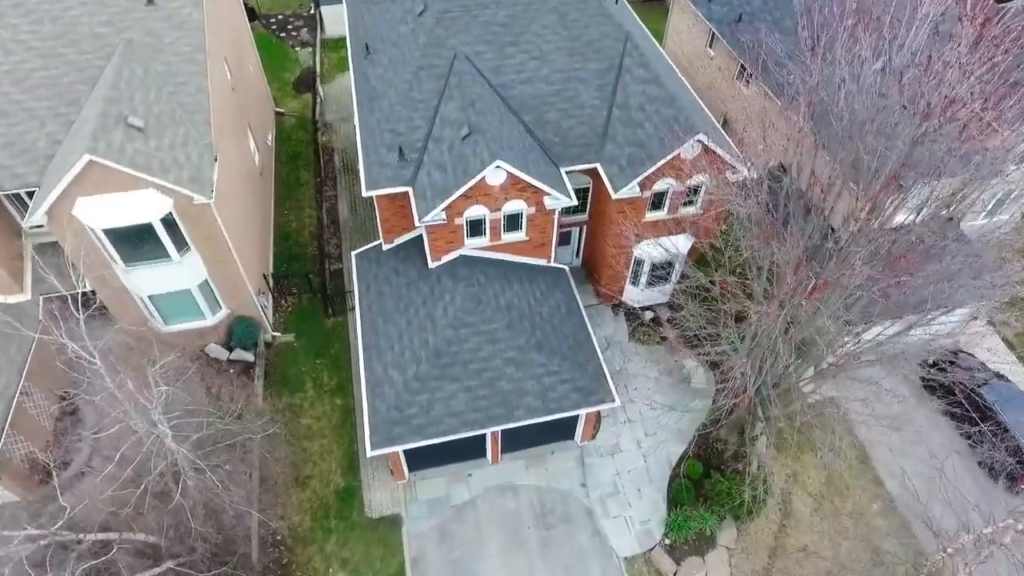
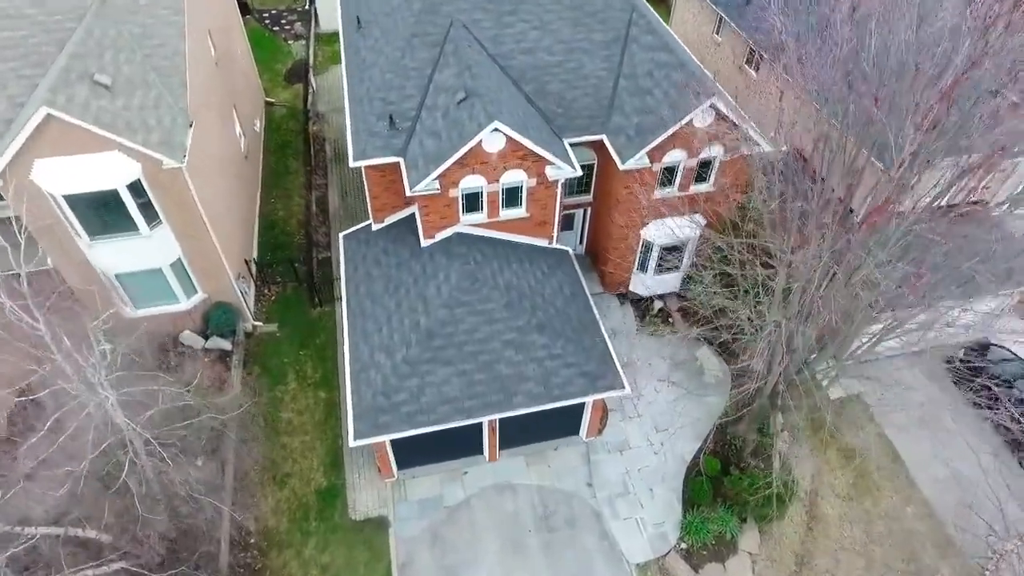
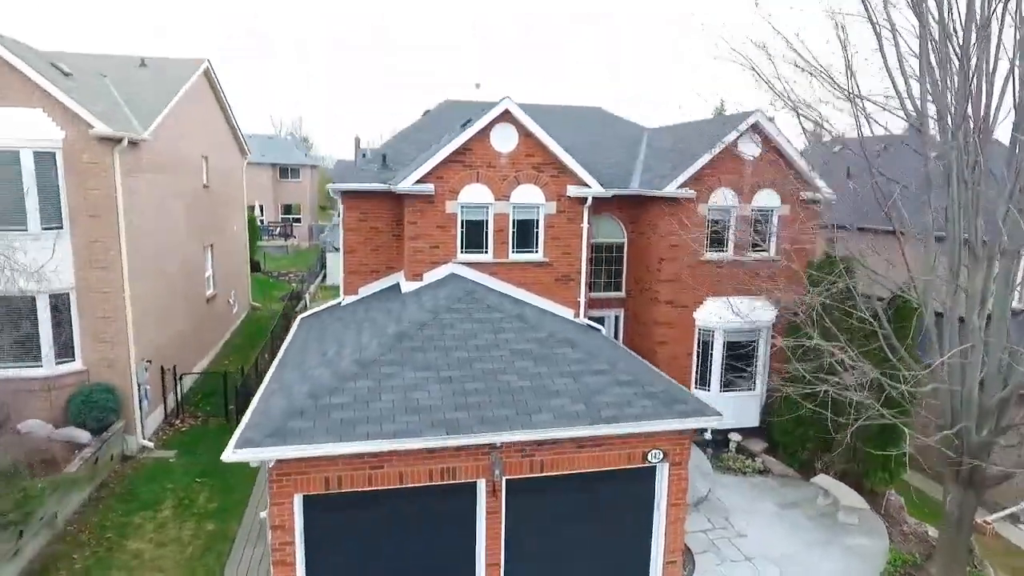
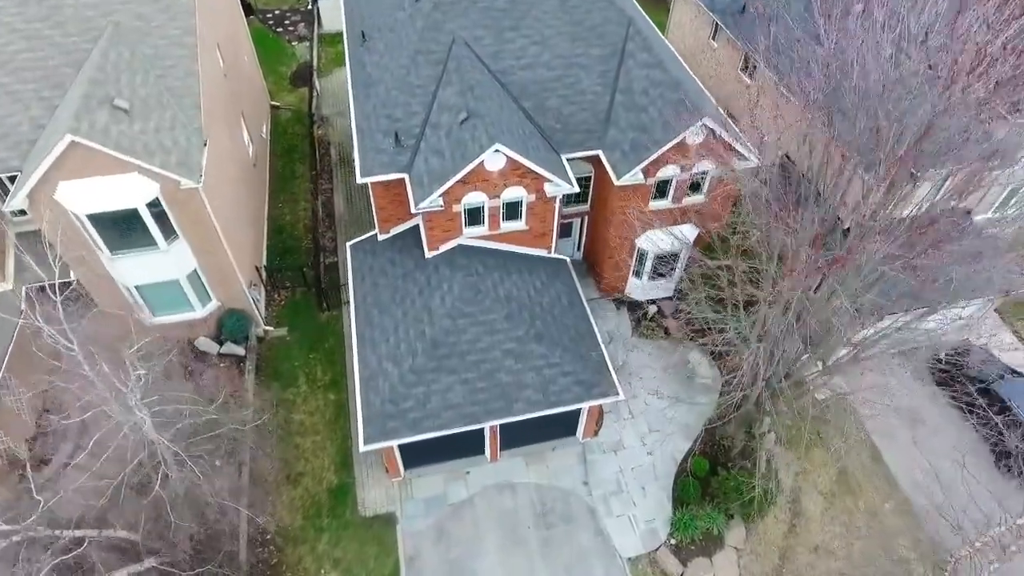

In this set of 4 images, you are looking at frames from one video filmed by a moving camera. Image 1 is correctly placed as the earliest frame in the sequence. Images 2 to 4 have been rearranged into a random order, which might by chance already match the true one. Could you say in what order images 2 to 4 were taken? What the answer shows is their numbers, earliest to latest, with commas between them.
4, 2, 3
